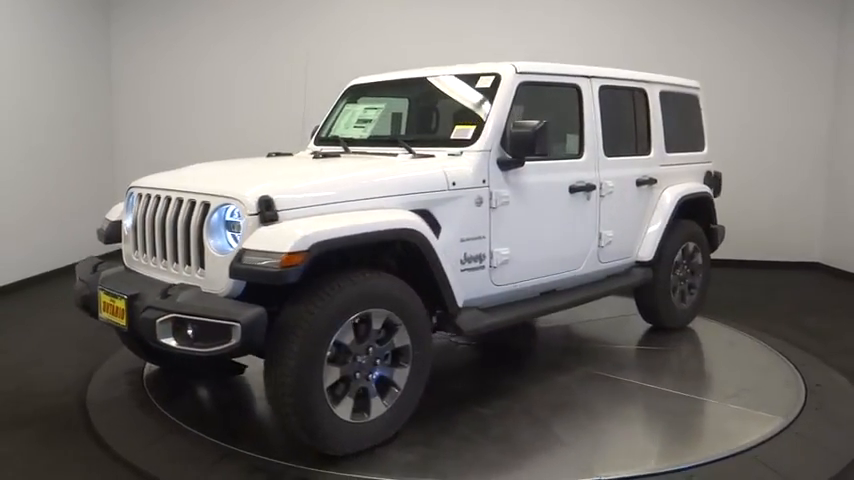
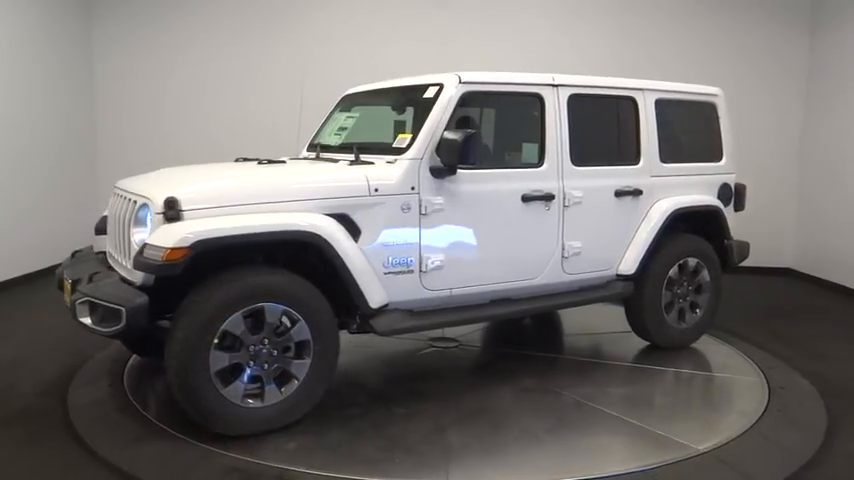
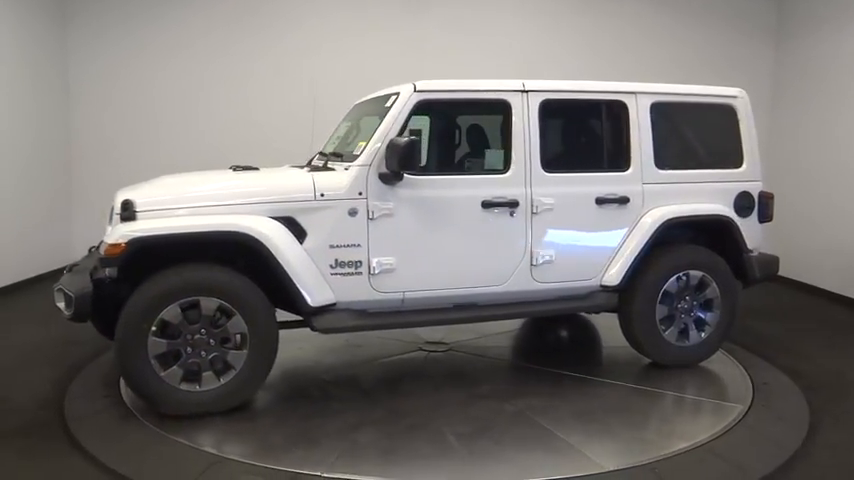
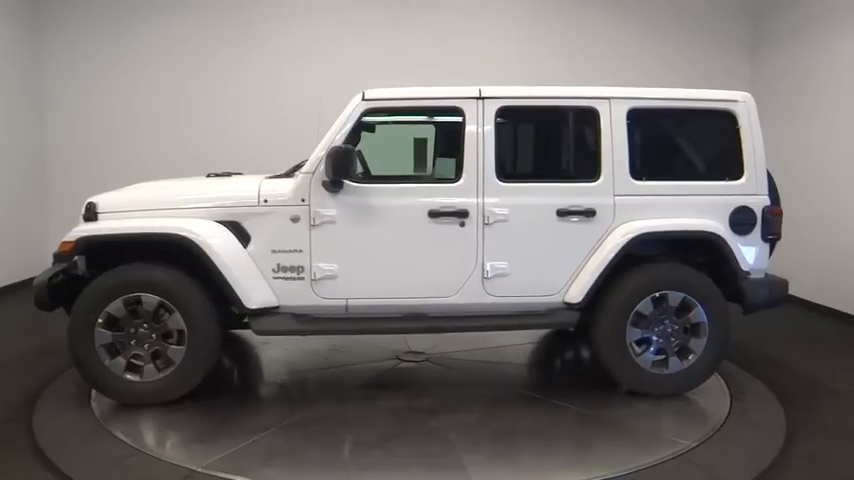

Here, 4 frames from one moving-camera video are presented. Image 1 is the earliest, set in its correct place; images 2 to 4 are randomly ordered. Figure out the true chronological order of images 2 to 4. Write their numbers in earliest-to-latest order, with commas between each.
2, 3, 4
